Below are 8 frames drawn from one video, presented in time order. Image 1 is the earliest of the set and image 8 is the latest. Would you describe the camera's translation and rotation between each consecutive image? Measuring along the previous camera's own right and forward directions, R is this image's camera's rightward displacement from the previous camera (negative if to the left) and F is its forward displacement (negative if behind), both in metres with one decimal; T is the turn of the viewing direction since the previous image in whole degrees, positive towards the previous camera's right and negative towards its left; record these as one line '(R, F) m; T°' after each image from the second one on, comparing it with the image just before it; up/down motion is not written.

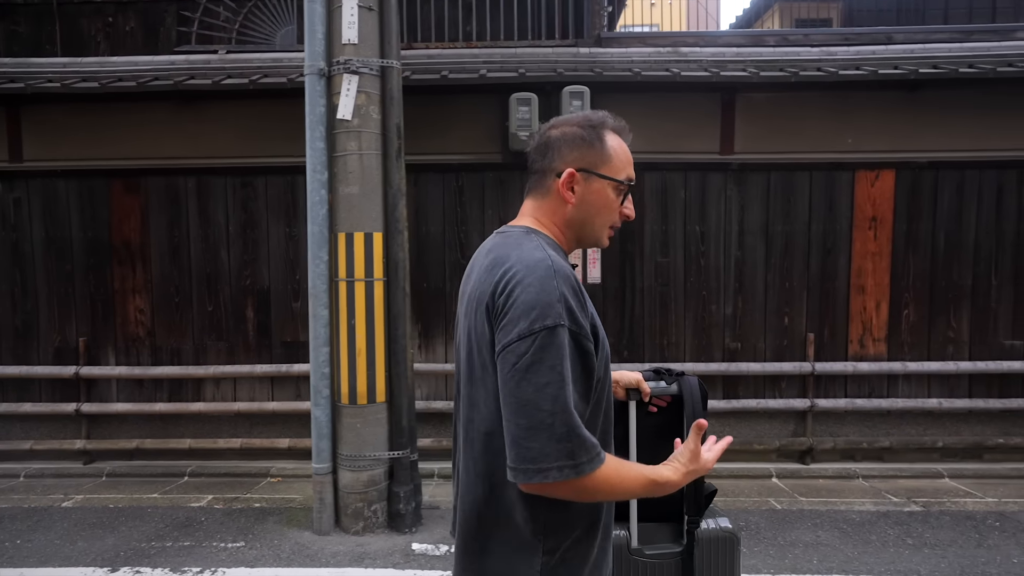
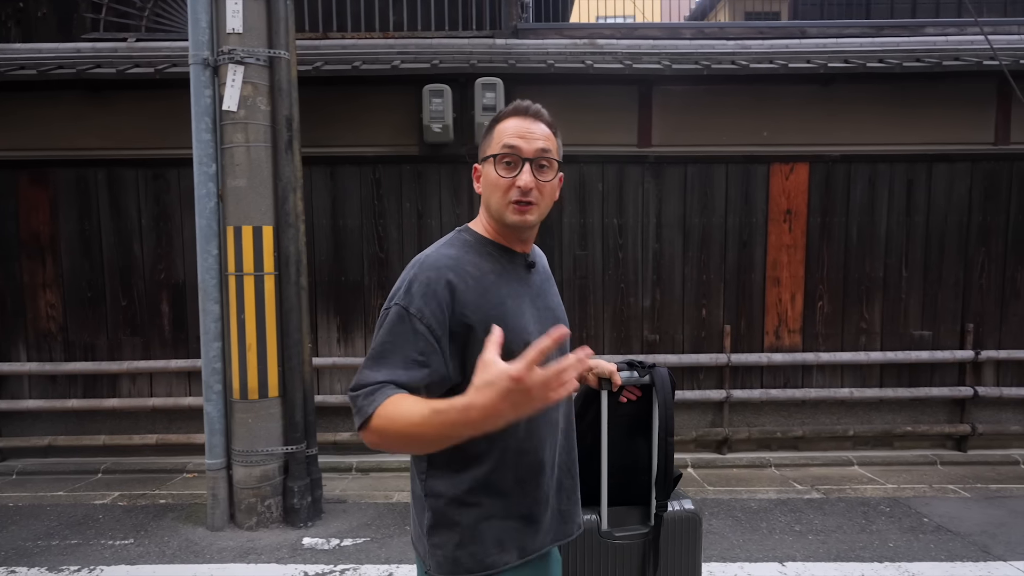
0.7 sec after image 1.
(+0.7, 0.0) m; +1°
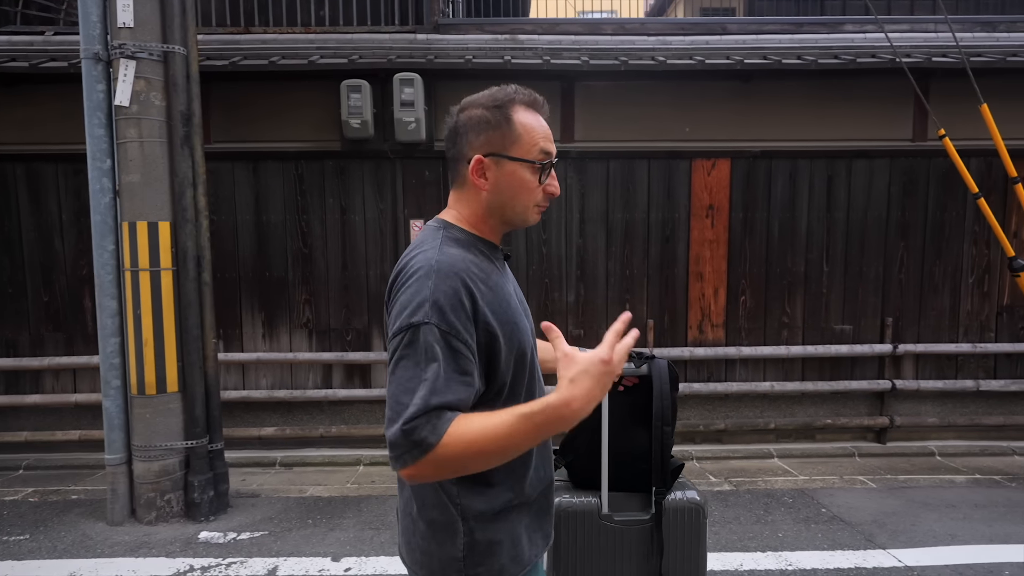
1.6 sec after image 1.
(+0.7, 0.0) m; +1°
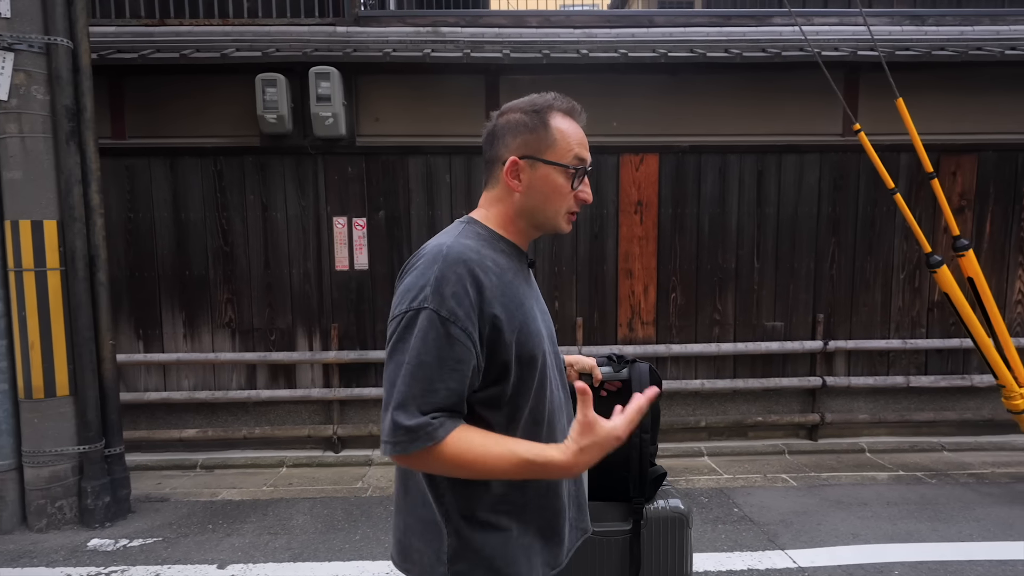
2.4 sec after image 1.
(+0.6, +0.1) m; +1°
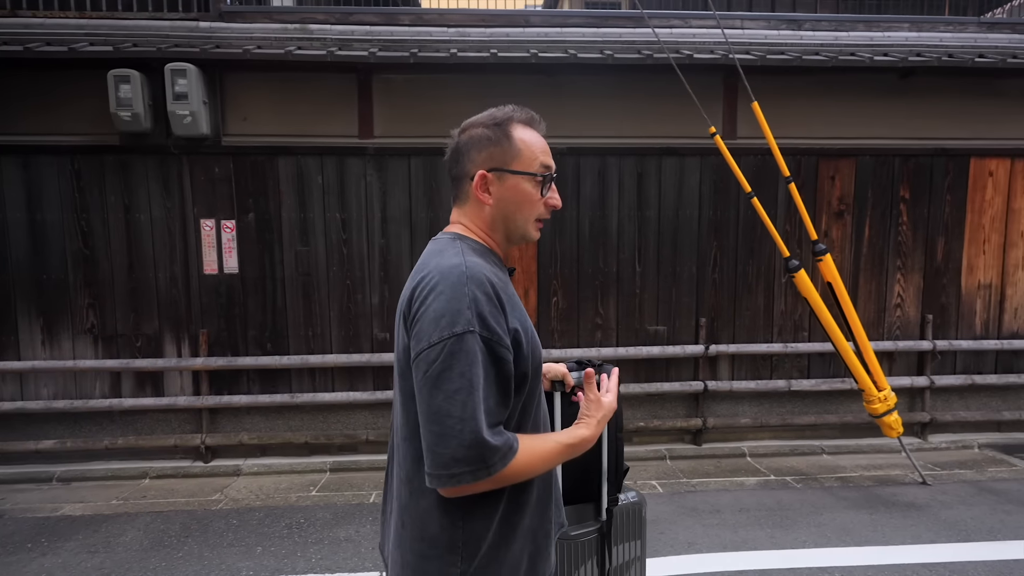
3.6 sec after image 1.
(+1.0, +0.1) m; +2°
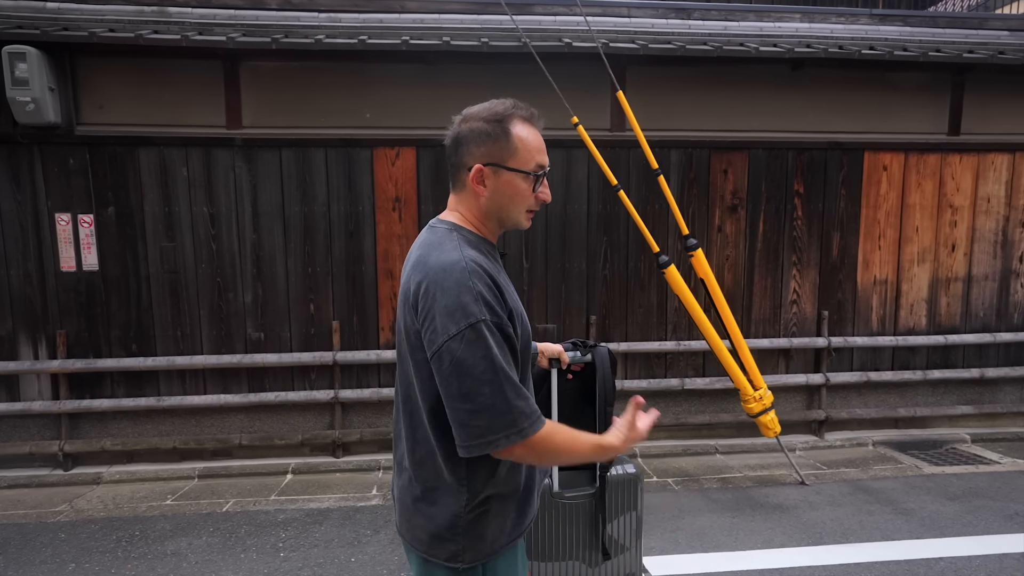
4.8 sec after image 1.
(+1.0, +0.2) m; +2°
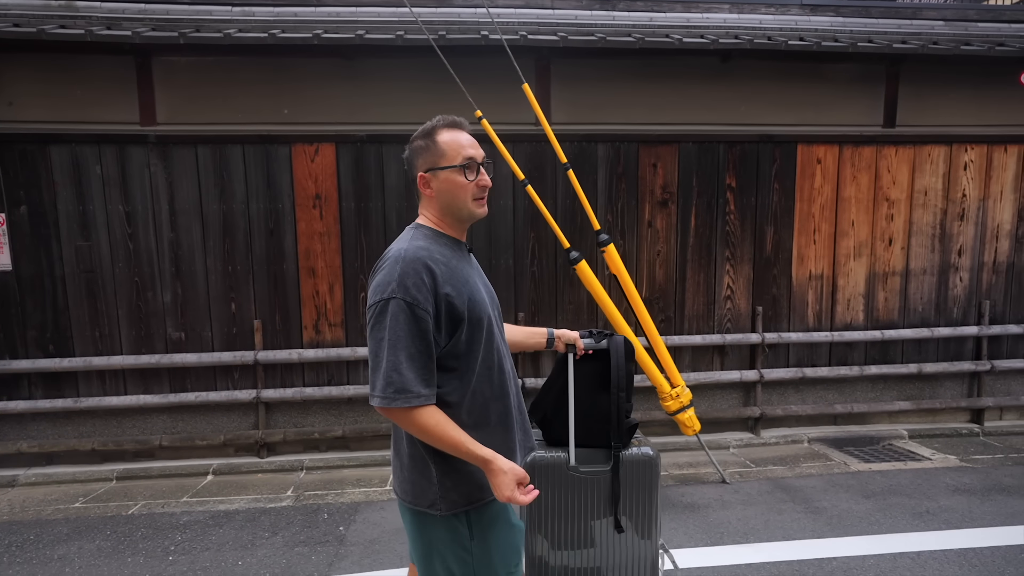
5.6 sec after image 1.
(+0.7, +0.1) m; 0°
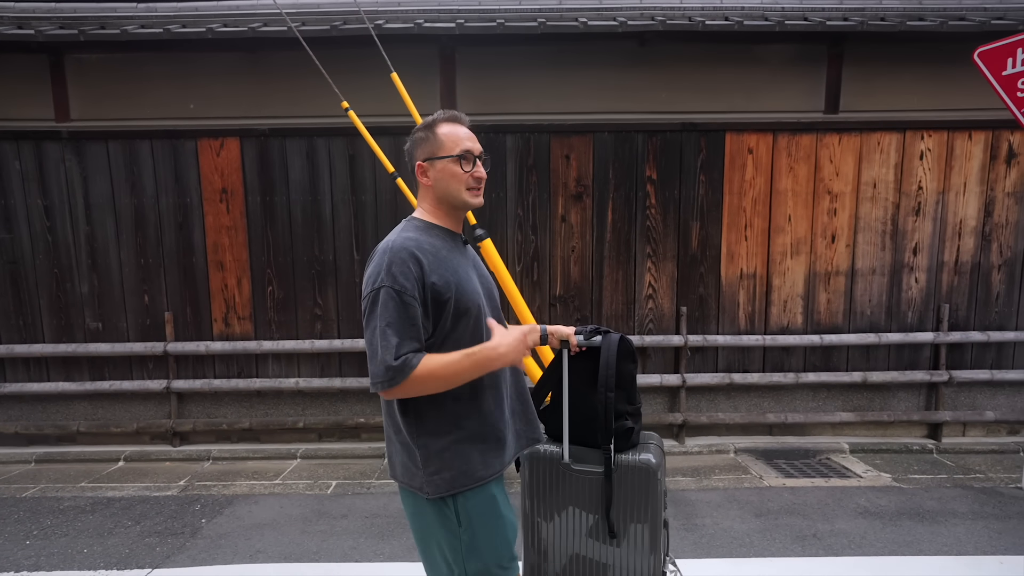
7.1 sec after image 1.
(+1.2, +0.2) m; -5°
